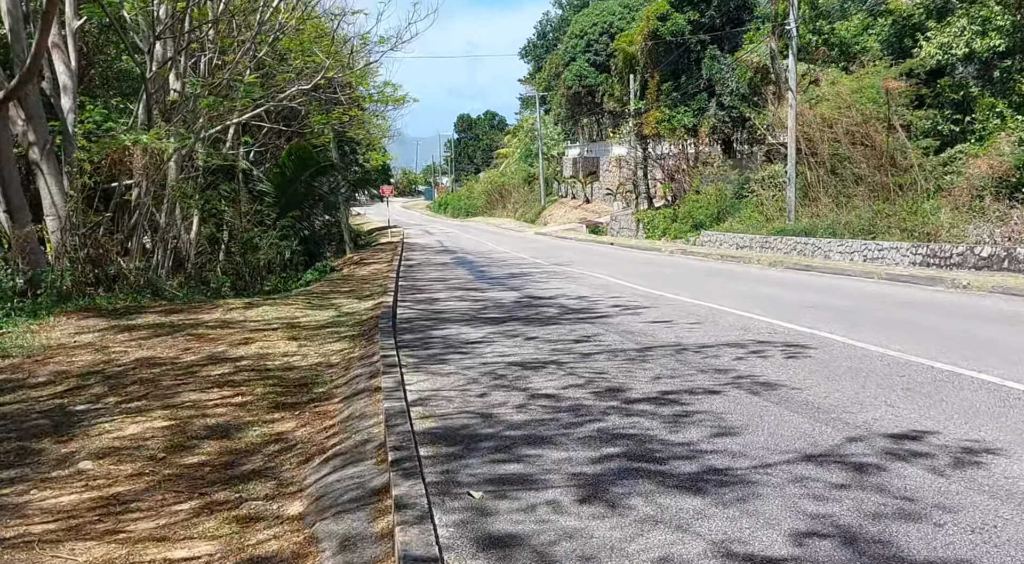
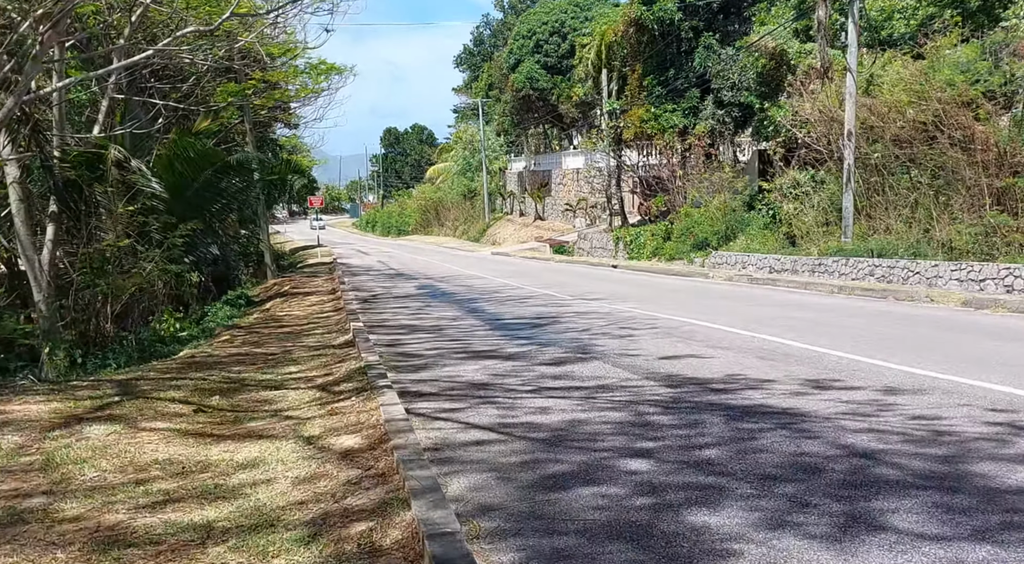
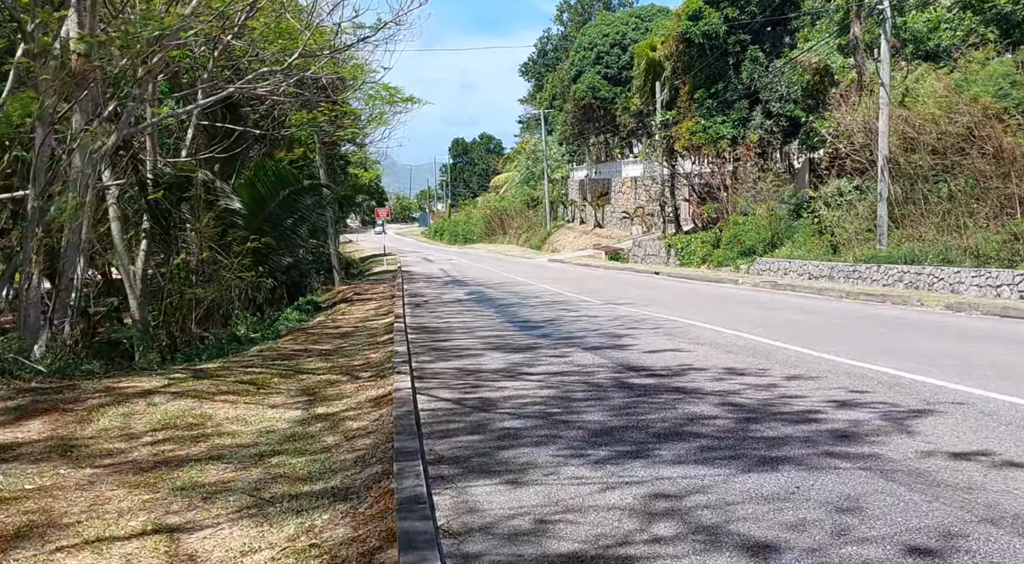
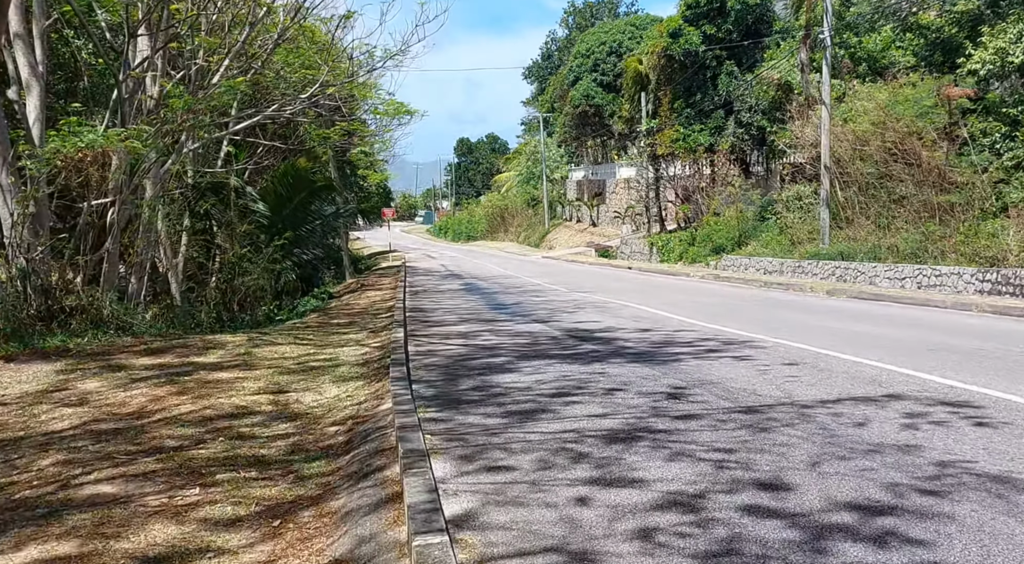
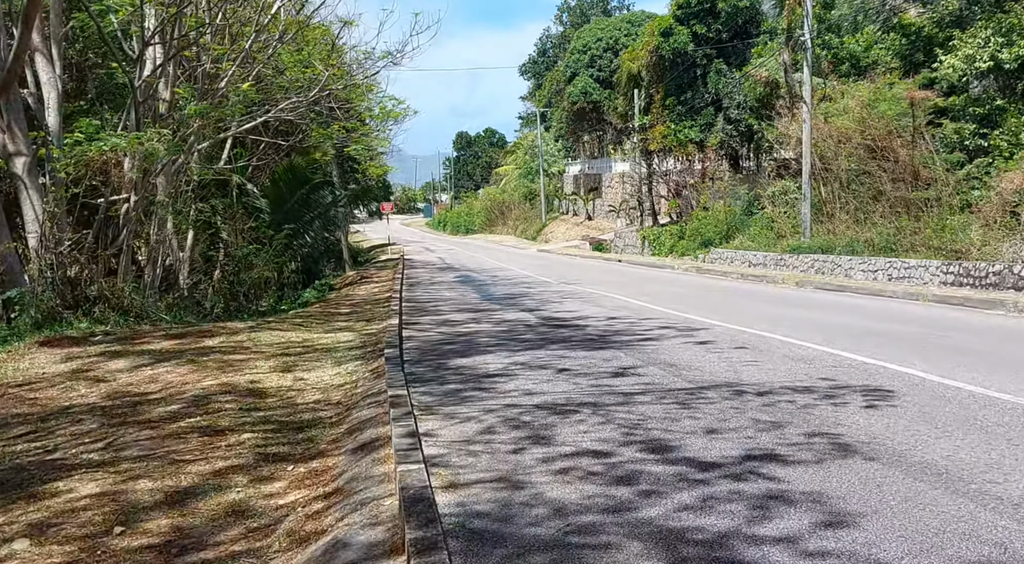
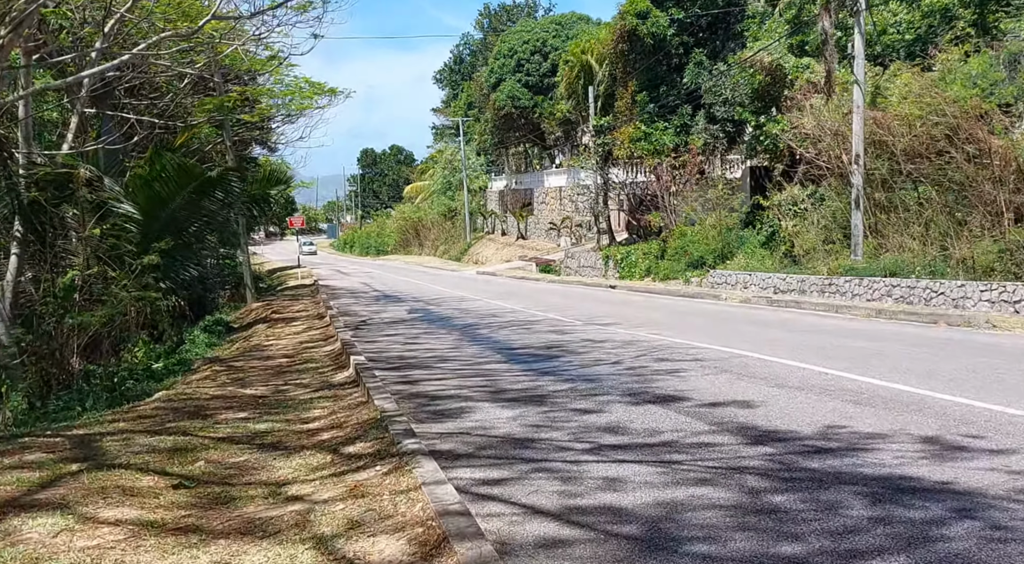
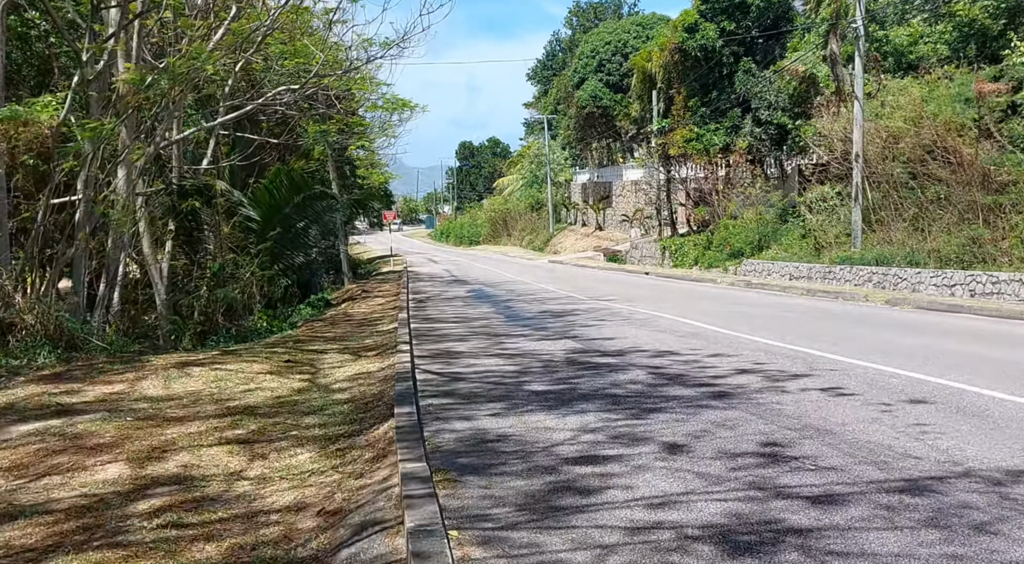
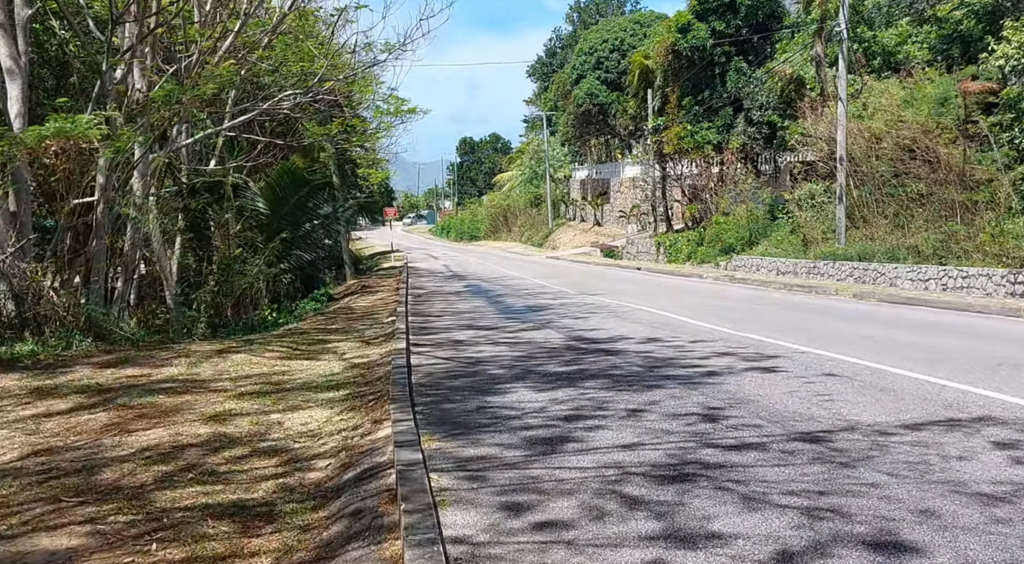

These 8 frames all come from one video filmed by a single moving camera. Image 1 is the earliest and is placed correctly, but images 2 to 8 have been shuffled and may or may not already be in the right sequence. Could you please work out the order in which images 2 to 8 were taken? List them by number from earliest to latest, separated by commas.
5, 4, 8, 7, 3, 2, 6
